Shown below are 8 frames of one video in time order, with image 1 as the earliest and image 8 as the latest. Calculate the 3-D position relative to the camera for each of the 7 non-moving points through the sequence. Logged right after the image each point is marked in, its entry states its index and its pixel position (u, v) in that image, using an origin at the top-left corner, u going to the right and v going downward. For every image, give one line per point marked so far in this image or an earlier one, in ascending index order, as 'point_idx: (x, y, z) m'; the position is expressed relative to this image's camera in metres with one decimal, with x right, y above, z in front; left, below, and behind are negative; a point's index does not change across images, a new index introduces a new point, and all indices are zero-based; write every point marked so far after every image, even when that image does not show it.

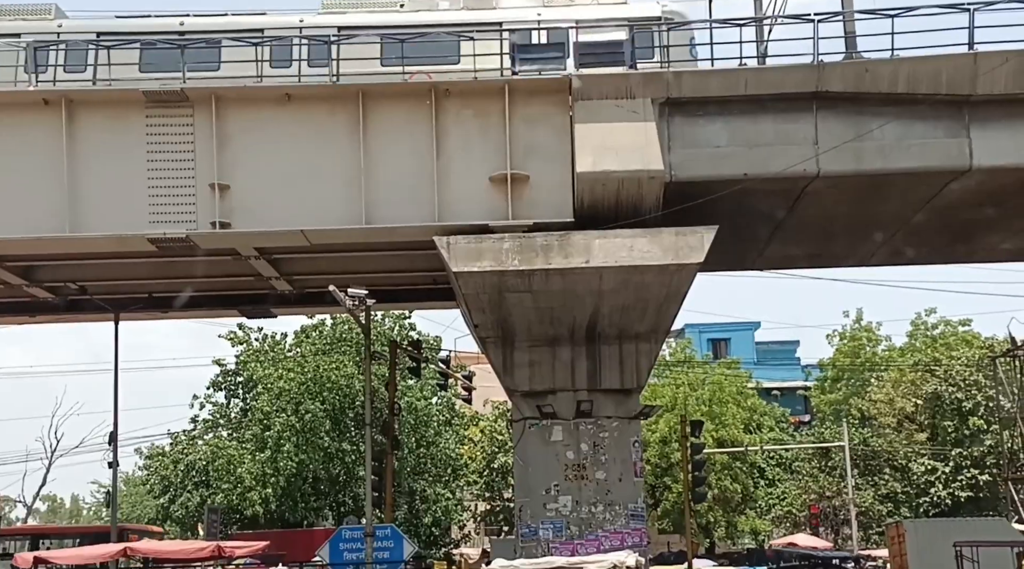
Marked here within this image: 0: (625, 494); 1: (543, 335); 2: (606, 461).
0: (+1.9, -3.5, +20.1) m
1: (+0.5, -0.8, +19.6) m
2: (+1.6, -3.0, +20.1) m
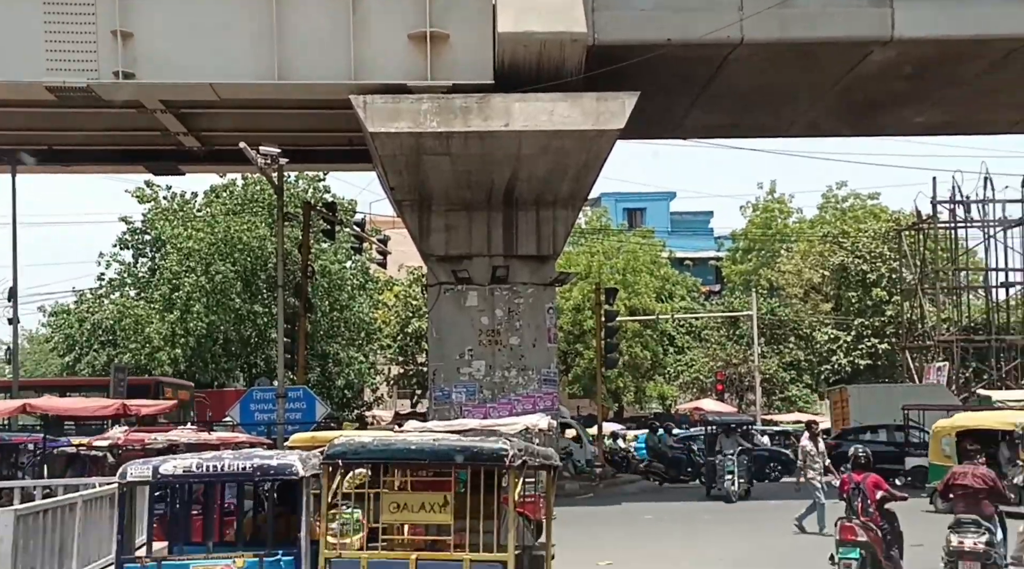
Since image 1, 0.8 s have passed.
0: (+0.4, -1.2, +20.2) m
1: (-0.8, +1.4, +19.4) m
2: (+0.1, -0.7, +20.2) m
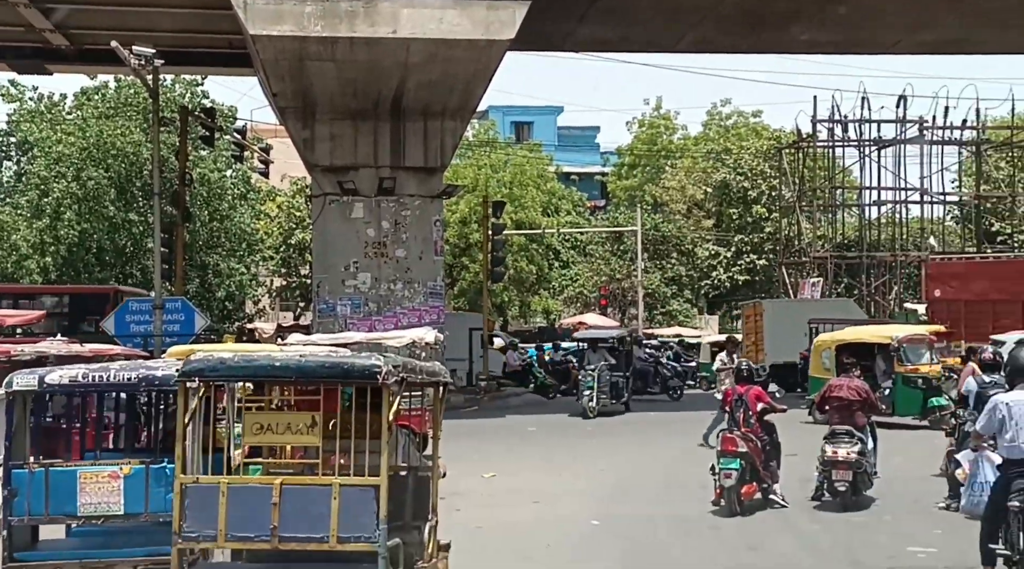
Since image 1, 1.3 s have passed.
0: (-1.5, +0.2, +20.0) m
1: (-2.6, +2.8, +18.9) m
2: (-1.8, +0.7, +20.0) m
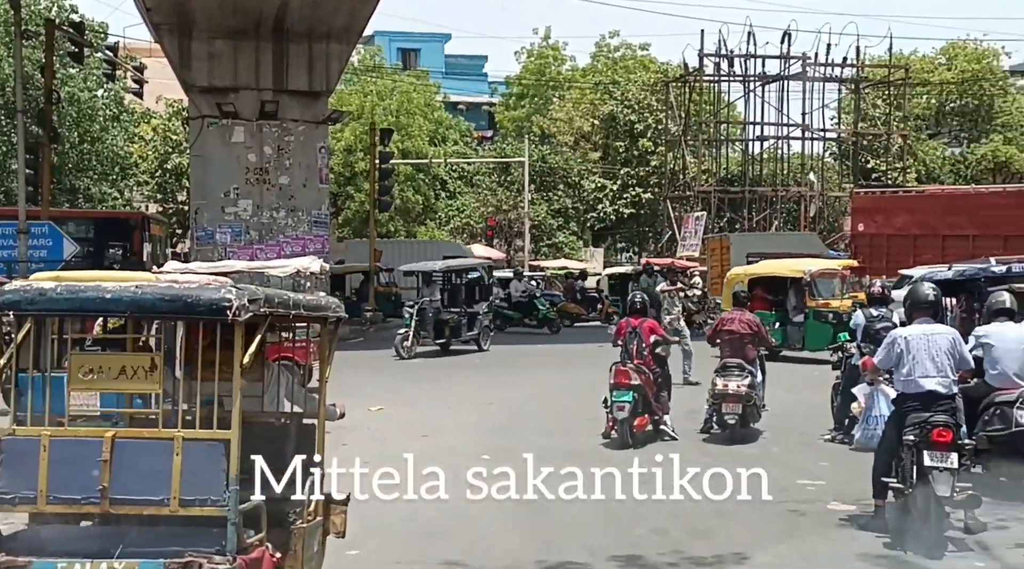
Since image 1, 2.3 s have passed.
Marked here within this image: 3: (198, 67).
0: (-3.3, +1.4, +19.4) m
1: (-4.3, +3.9, +18.1) m
2: (-3.6, +1.9, +19.3) m
3: (-4.8, +3.3, +18.4) m
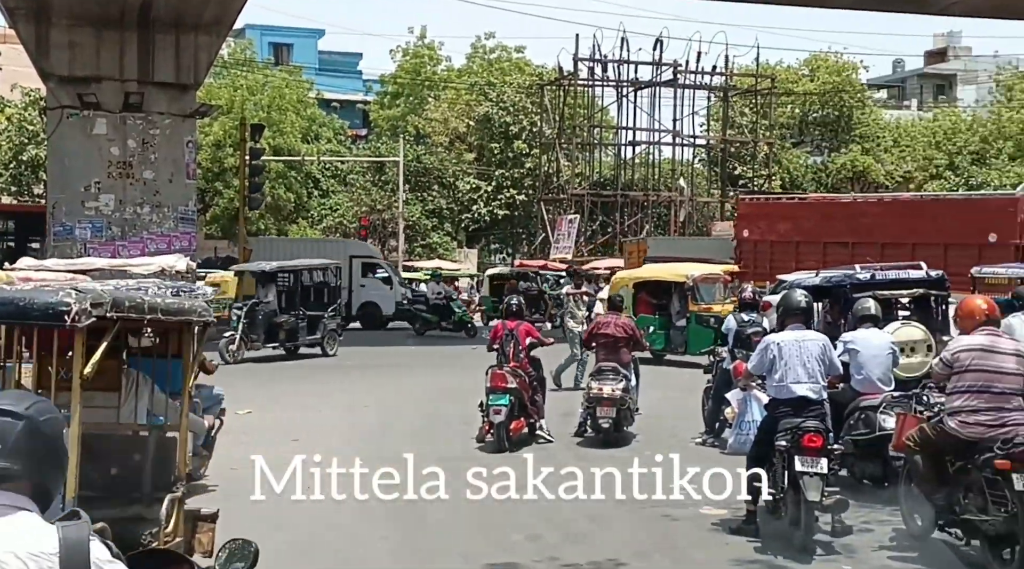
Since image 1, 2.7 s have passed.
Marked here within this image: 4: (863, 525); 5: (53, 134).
0: (-5.3, +1.4, +18.8) m
1: (-6.1, +3.9, +17.3) m
2: (-5.5, +1.9, +18.6) m
3: (-6.7, +3.4, +17.6) m
4: (+2.4, -1.7, +8.3) m
5: (-6.9, +2.2, +18.1) m
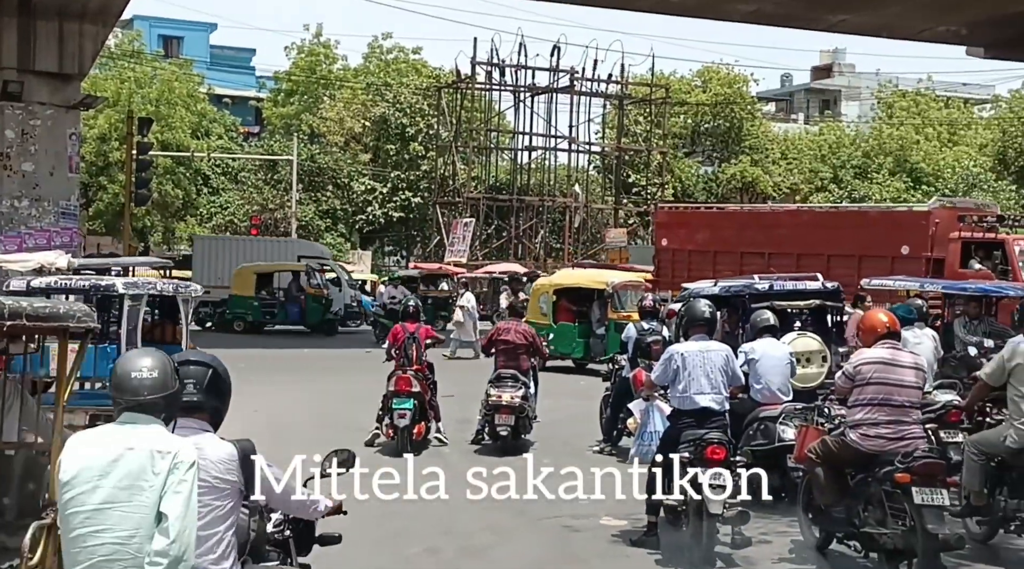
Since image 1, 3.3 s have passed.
0: (-6.8, +1.4, +18.1) m
1: (-7.5, +4.0, +16.6) m
2: (-7.1, +2.0, +17.9) m
3: (-8.1, +3.4, +16.8) m
4: (+1.7, -1.7, +8.3) m
5: (-8.4, +2.3, +17.3) m
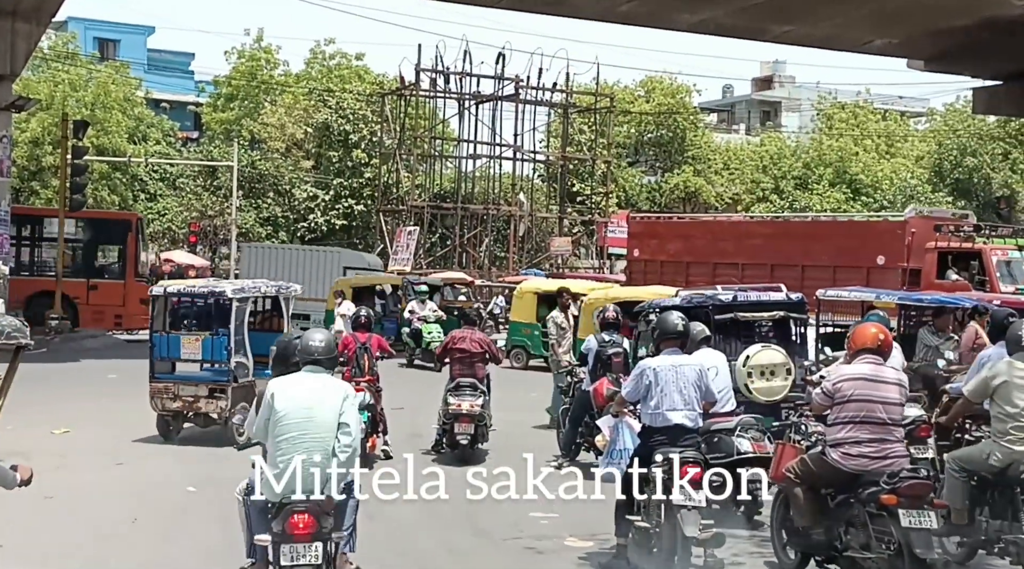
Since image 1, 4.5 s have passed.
0: (-7.6, +1.3, +17.3) m
1: (-8.1, +3.9, +15.8) m
2: (-7.8, +1.8, +17.1) m
3: (-8.7, +3.3, +16.0) m
4: (+1.5, -1.8, +8.0) m
5: (-9.1, +2.2, +16.5) m
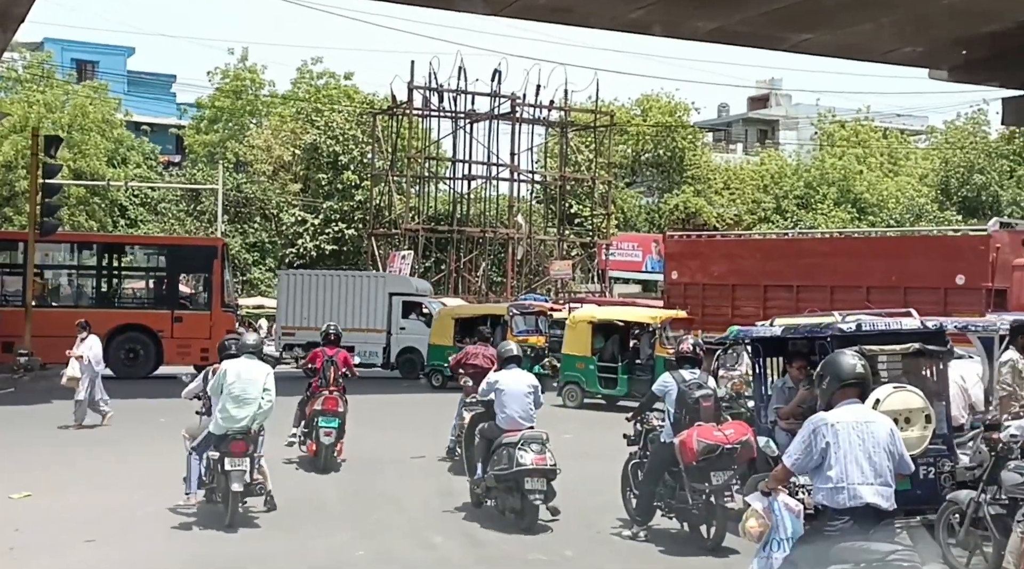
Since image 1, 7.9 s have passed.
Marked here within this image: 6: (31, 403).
0: (-7.2, +0.9, +15.1) m
1: (-7.7, +3.5, +13.6) m
2: (-7.4, +1.4, +14.9) m
3: (-8.3, +2.9, +13.8) m
4: (+2.0, -1.9, +5.8) m
5: (-8.7, +1.8, +14.2) m
6: (-7.6, -1.9, +18.9) m
